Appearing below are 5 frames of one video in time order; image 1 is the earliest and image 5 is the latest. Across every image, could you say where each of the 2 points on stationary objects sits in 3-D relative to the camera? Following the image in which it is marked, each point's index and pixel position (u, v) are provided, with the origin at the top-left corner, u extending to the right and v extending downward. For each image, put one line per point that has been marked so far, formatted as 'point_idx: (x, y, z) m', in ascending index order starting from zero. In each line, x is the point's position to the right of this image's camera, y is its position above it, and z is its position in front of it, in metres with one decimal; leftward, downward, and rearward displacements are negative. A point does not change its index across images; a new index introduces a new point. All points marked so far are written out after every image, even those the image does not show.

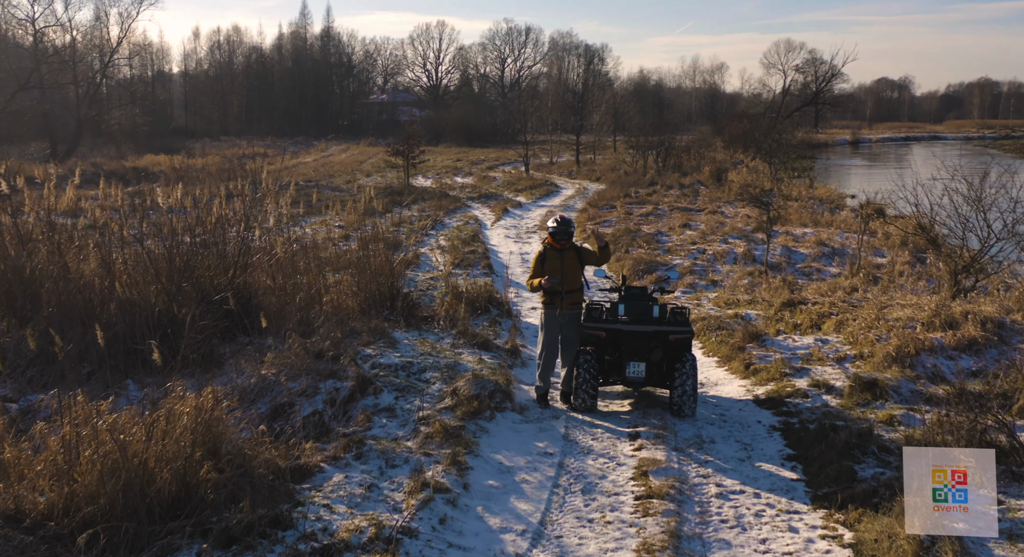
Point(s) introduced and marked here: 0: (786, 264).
0: (+4.5, +0.2, +13.7) m
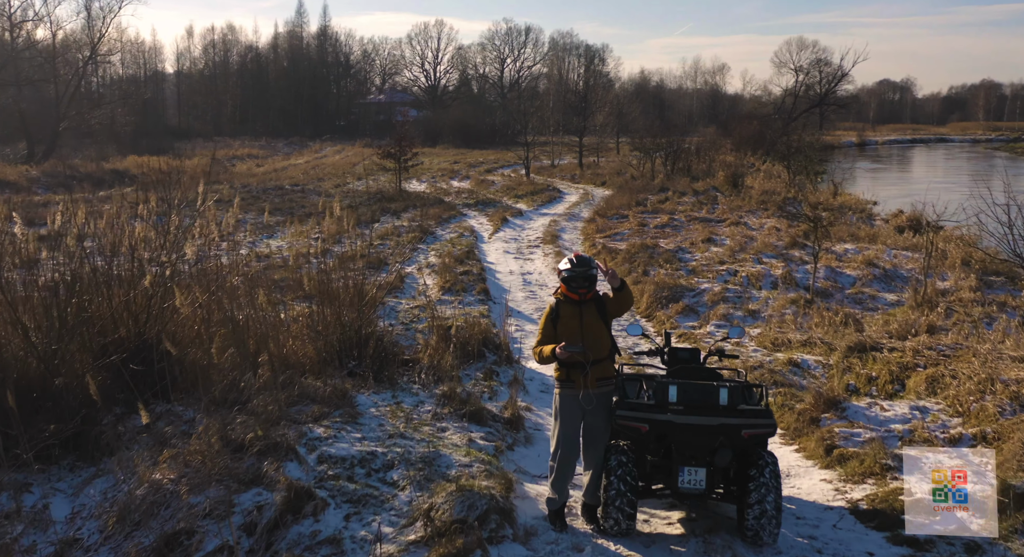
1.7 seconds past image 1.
0: (+4.5, -0.2, +11.7) m
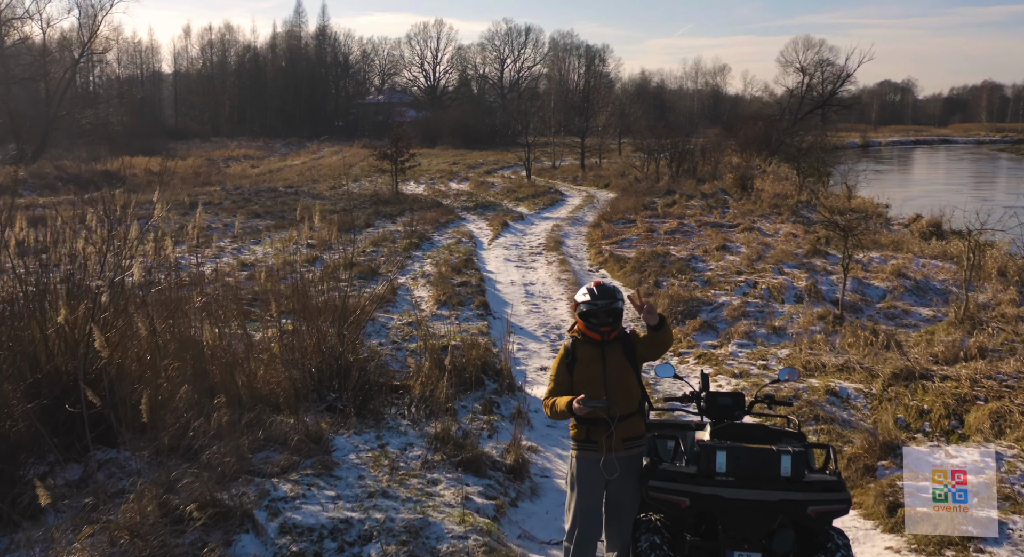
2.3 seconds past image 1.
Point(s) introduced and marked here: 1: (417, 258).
0: (+4.5, -0.3, +10.7) m
1: (-1.6, +0.4, +14.2) m
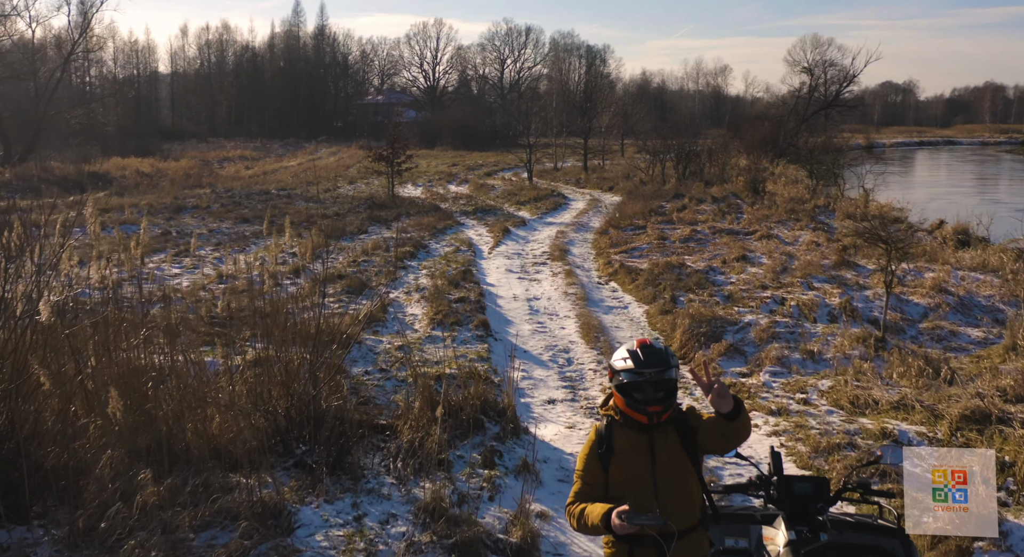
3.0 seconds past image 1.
0: (+4.5, -0.6, +9.6) m
1: (-1.6, +0.2, +13.1) m
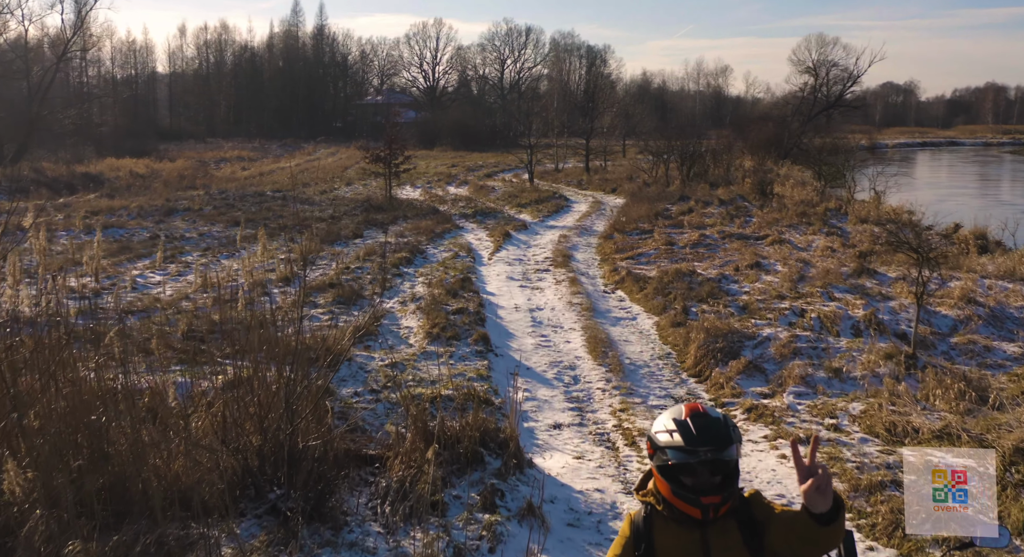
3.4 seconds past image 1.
0: (+4.6, -0.7, +9.0) m
1: (-1.6, 0.0, +12.4) m
